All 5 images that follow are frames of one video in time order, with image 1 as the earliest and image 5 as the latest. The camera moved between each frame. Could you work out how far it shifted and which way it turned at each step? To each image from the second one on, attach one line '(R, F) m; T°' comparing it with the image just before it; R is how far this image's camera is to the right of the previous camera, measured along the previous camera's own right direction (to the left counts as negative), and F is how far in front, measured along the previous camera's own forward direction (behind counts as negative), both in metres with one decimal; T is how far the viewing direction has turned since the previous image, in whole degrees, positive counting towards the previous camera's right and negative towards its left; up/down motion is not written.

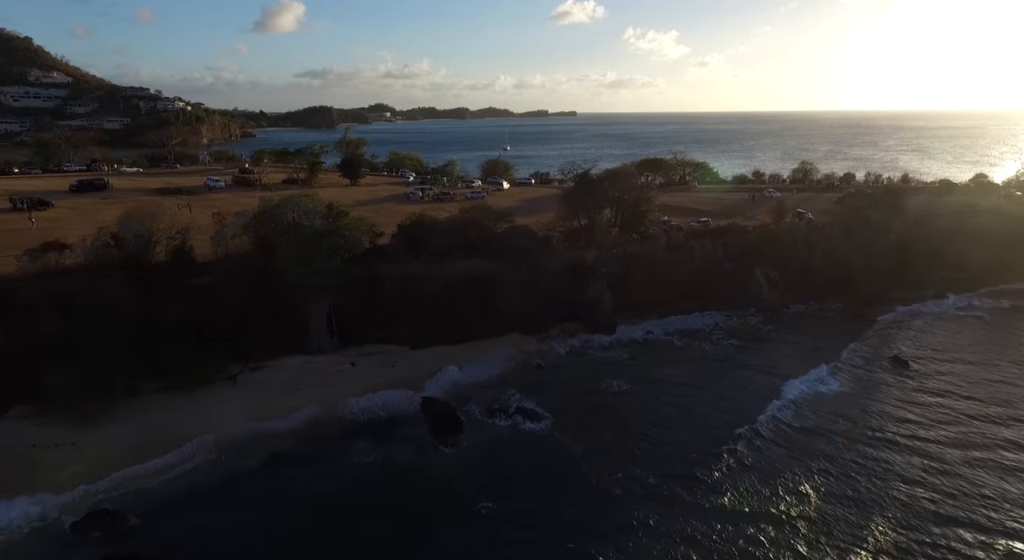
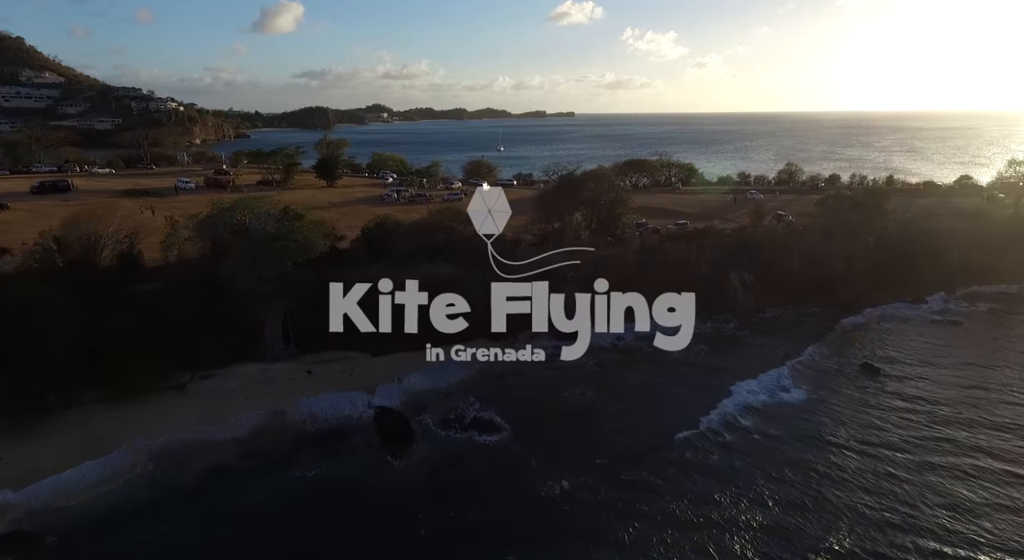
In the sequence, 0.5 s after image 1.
(+1.3, +0.6) m; 0°
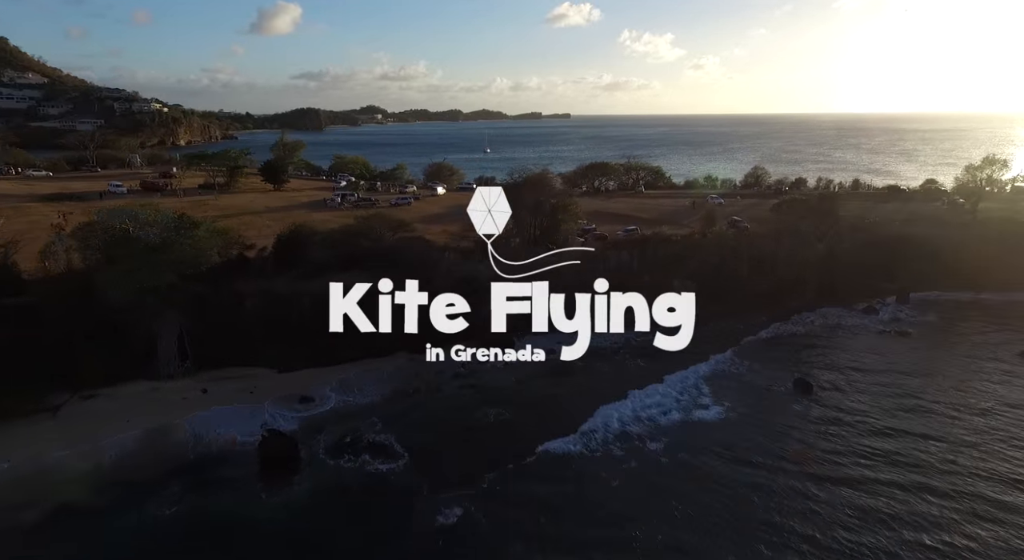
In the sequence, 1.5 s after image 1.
(+2.9, +1.3) m; 0°
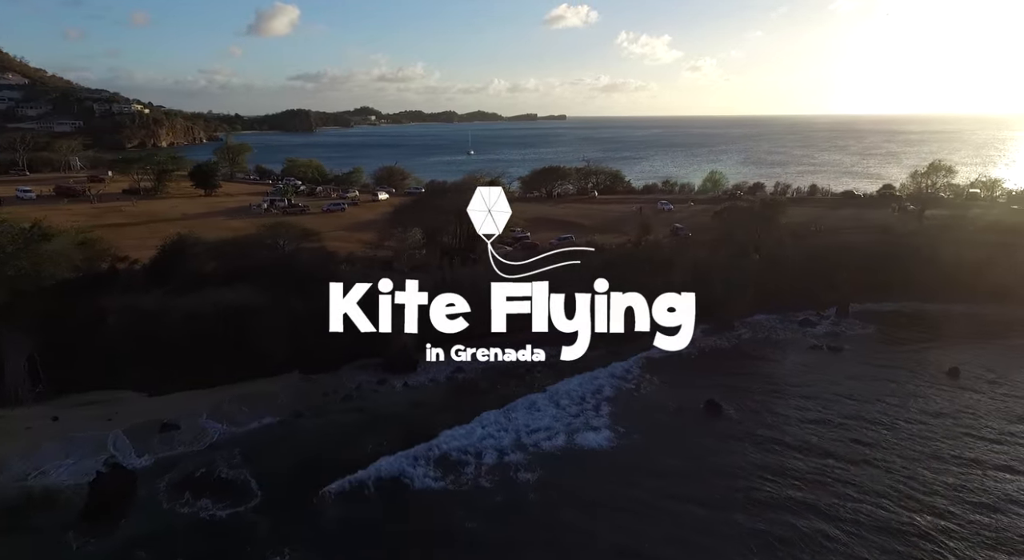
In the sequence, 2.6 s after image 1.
(+3.6, +1.6) m; 0°
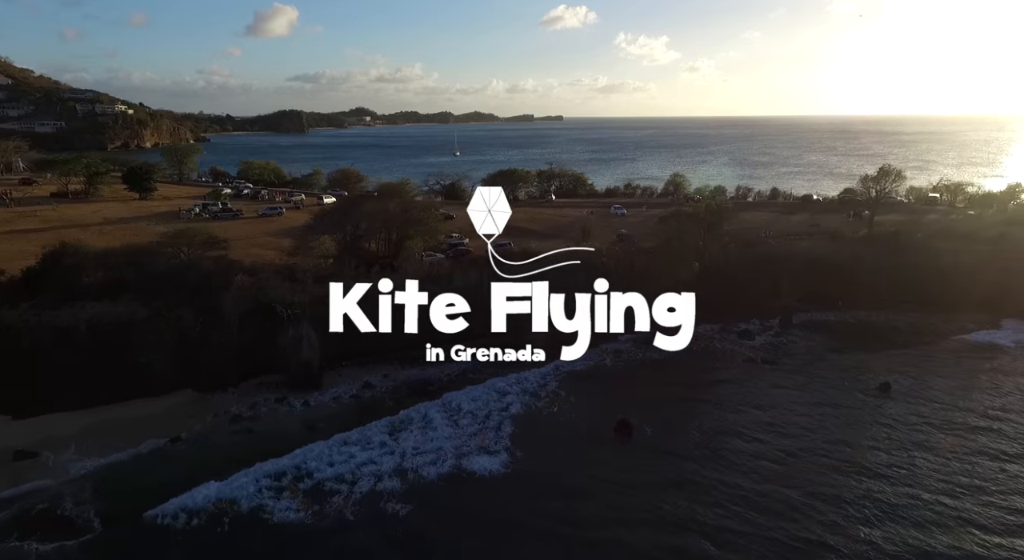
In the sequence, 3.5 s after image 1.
(+3.2, +1.4) m; 0°
